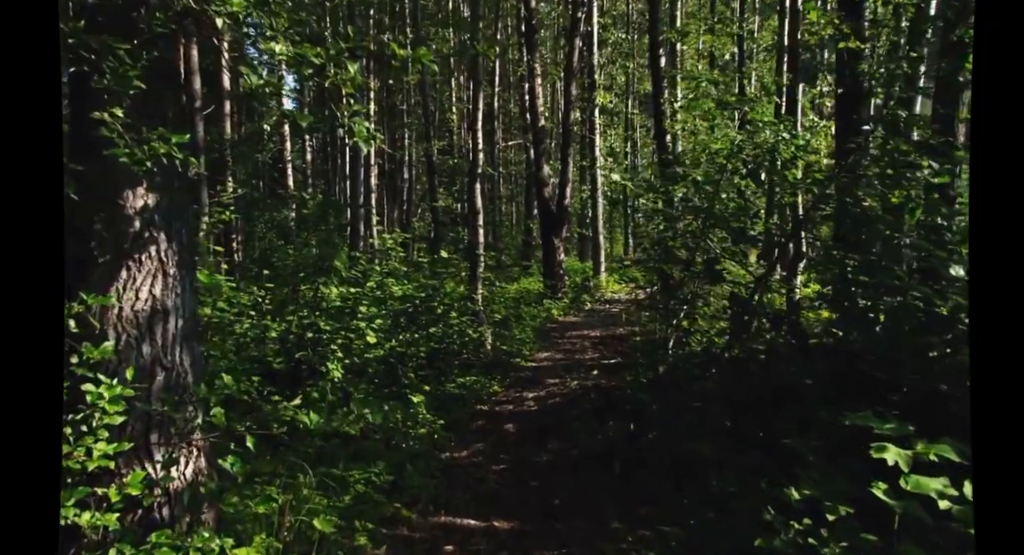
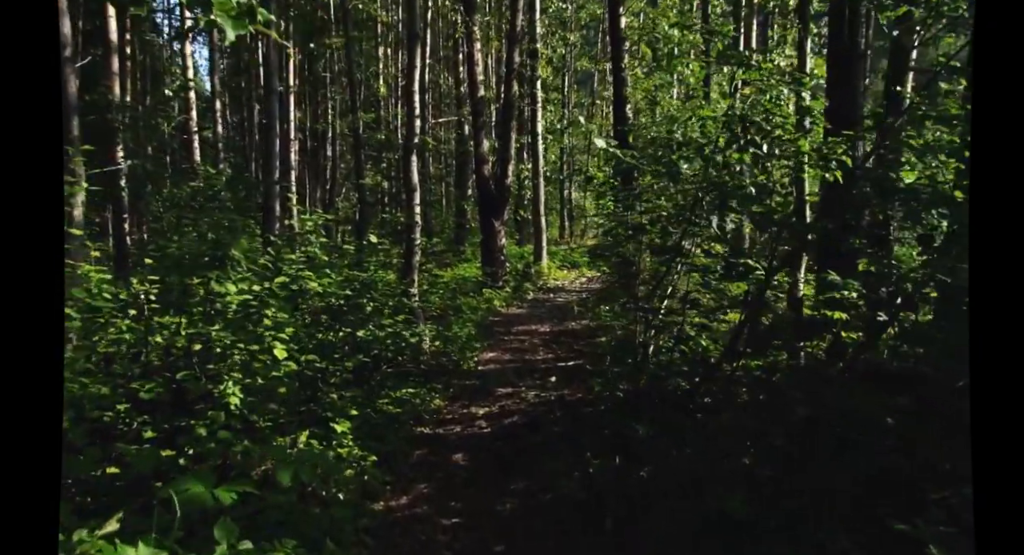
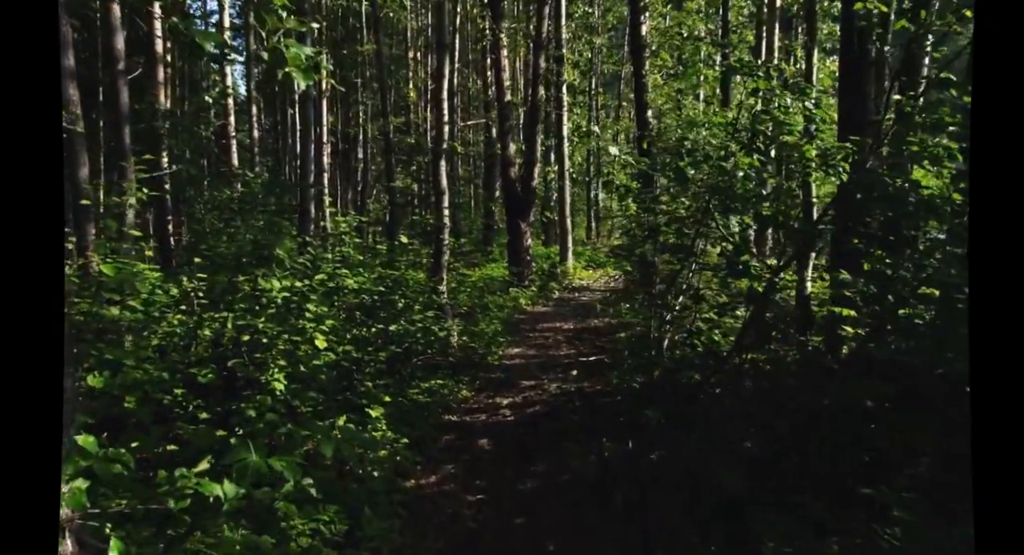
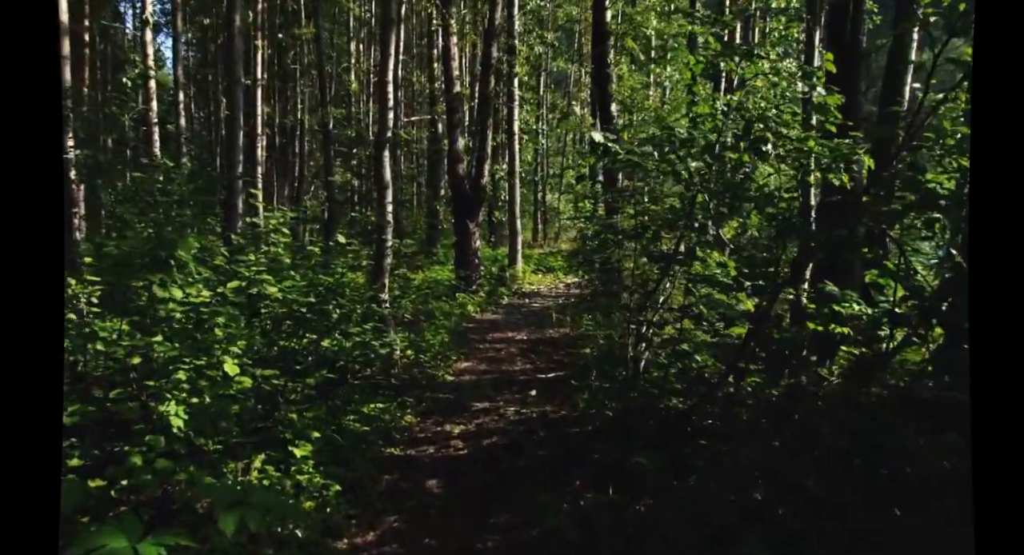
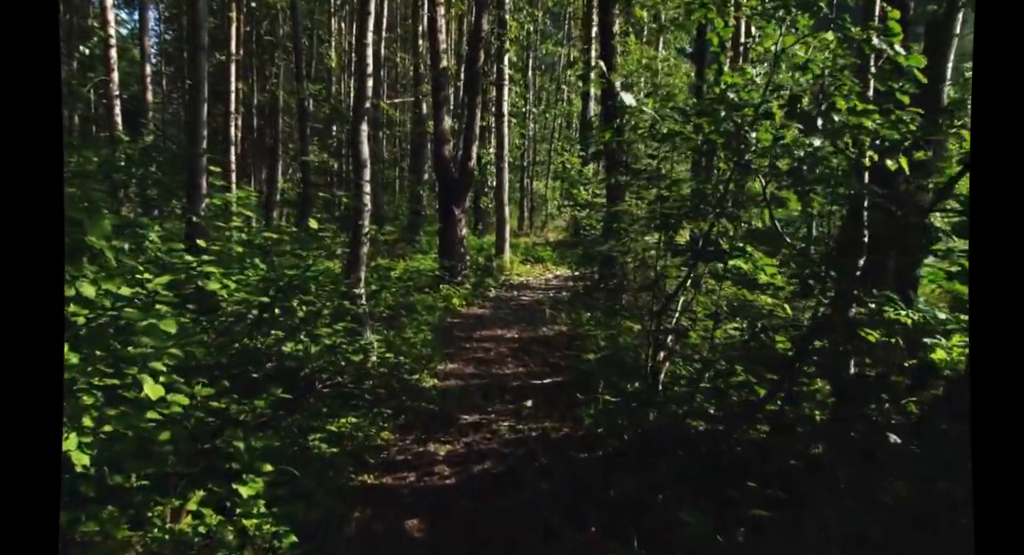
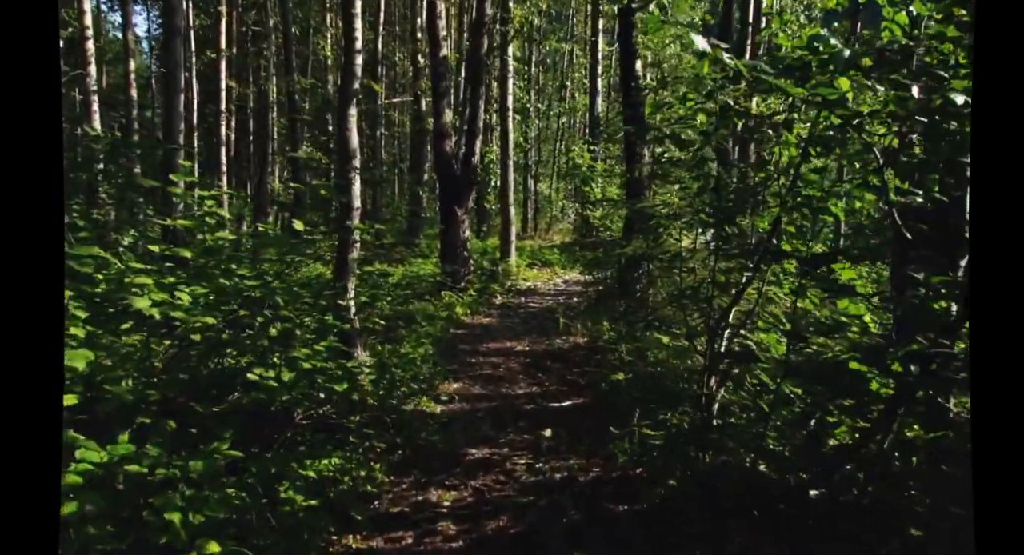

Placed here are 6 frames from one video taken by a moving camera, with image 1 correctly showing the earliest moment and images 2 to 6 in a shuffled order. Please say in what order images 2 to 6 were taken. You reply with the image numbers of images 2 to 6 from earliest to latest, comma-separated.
3, 2, 4, 5, 6
